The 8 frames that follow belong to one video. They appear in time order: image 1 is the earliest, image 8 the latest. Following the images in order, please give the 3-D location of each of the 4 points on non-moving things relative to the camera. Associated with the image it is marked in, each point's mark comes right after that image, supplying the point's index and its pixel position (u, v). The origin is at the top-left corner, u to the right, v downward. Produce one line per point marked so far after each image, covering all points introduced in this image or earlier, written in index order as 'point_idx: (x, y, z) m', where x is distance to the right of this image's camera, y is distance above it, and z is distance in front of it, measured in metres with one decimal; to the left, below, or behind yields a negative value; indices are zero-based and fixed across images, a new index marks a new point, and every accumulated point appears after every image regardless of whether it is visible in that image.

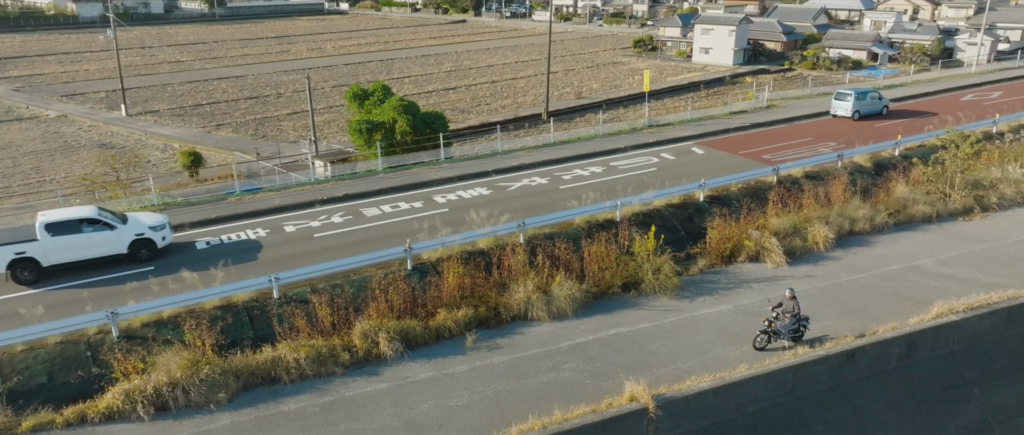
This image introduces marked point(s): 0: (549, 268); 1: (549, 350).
0: (+0.6, -0.9, +12.0) m
1: (+0.5, -1.9, +10.4) m
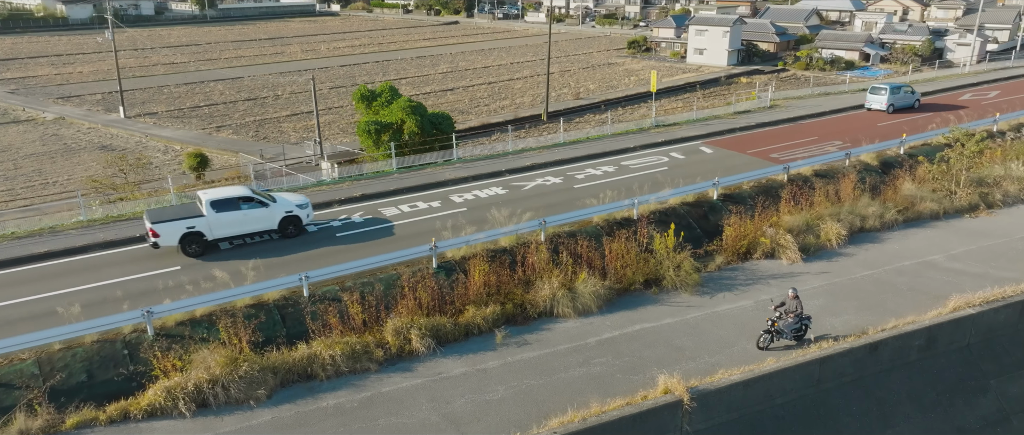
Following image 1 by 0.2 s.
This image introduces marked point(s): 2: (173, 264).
0: (+1.0, -0.8, +12.2) m
1: (+1.0, -1.9, +10.5) m
2: (-5.8, -0.8, +12.1) m
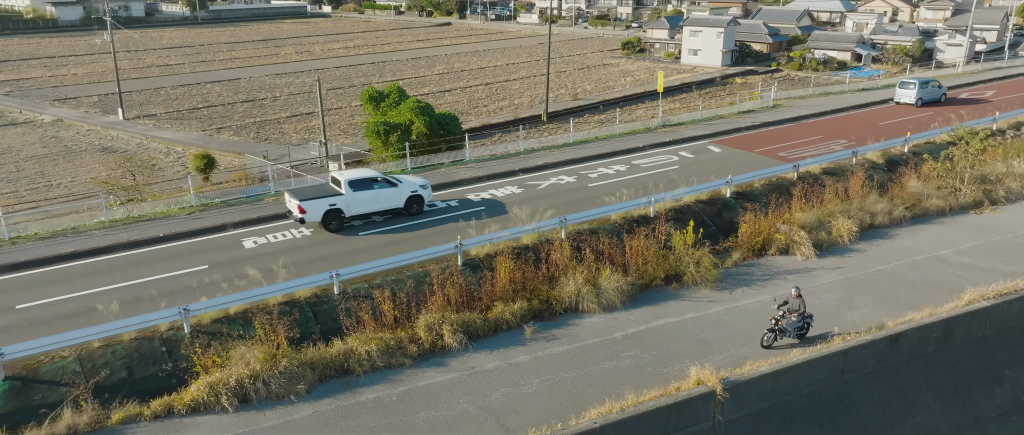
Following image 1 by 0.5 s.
0: (+1.4, -0.8, +12.4) m
1: (+1.4, -1.9, +10.8) m
2: (-5.4, -0.8, +12.3) m
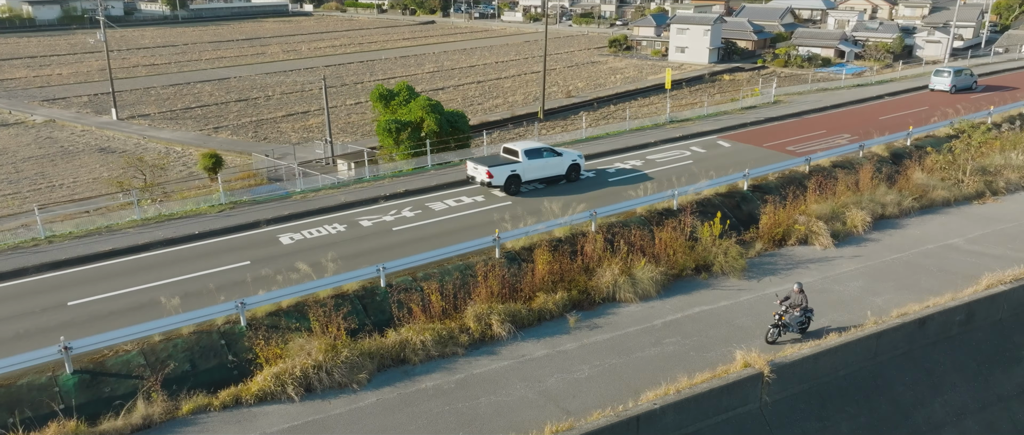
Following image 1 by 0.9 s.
0: (+2.1, -0.7, +12.8) m
1: (+2.1, -1.7, +11.2) m
2: (-4.7, -0.7, +12.5) m
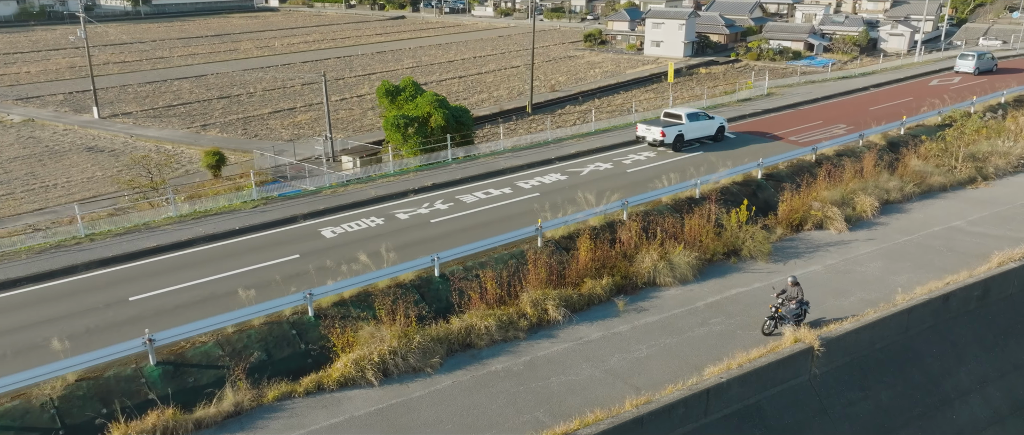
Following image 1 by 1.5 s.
0: (+2.8, -0.4, +13.4) m
1: (+3.0, -1.5, +11.8) m
2: (-4.0, -0.6, +12.7) m
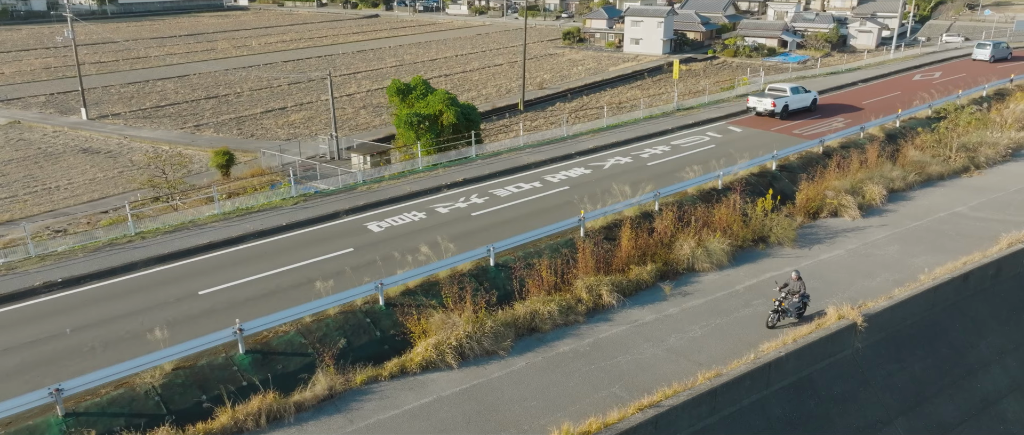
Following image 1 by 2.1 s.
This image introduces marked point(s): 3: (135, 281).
0: (+3.6, -0.2, +14.1) m
1: (+3.9, -1.3, +12.5) m
2: (-3.1, -0.5, +13.1) m
3: (-6.3, -1.1, +11.9) m
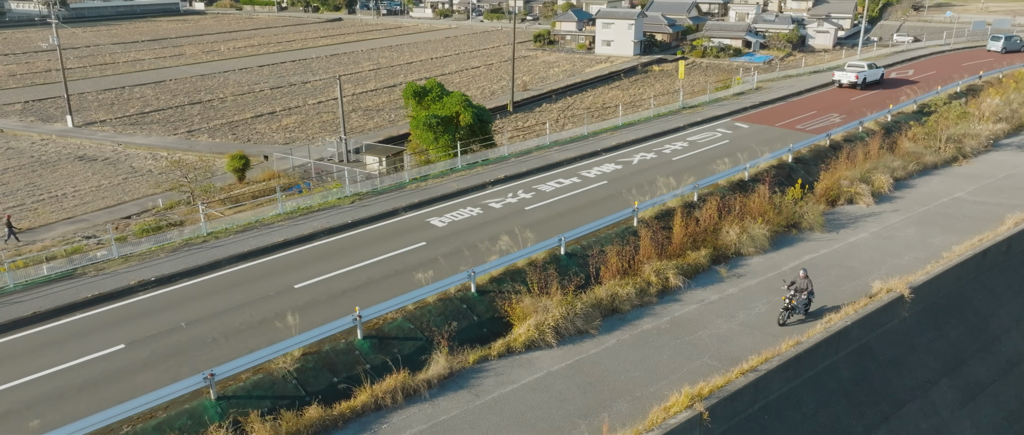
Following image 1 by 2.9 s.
0: (+4.8, 0.0, +15.2) m
1: (+5.1, -1.1, +13.6) m
2: (-1.9, -0.4, +13.8) m
3: (-5.0, -1.0, +12.4) m
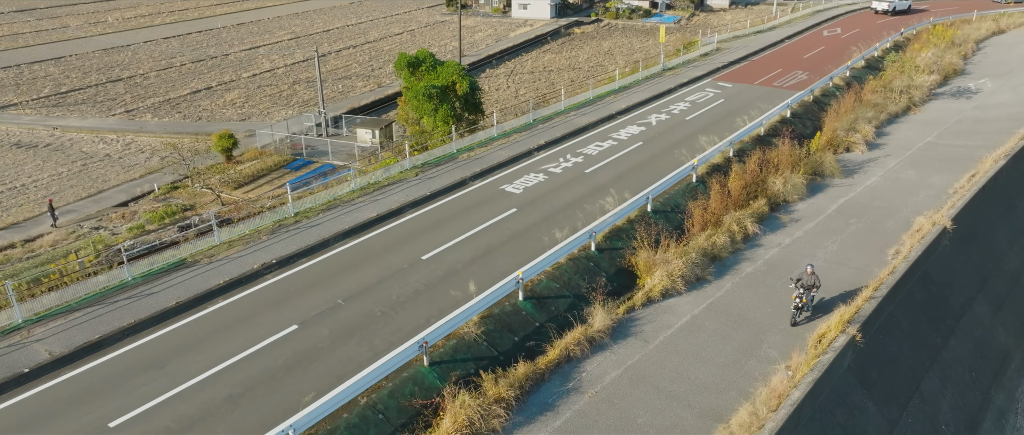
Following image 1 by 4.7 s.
0: (+6.2, +1.2, +16.9) m
1: (+6.9, 0.0, +15.4) m
2: (-0.1, +0.2, +14.4) m
3: (-2.9, -0.7, +12.6) m
